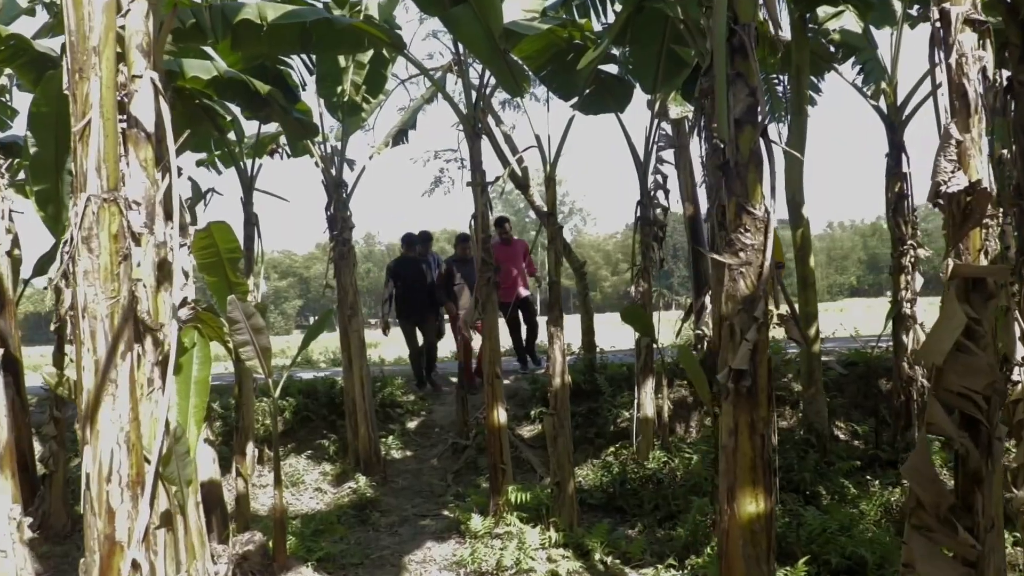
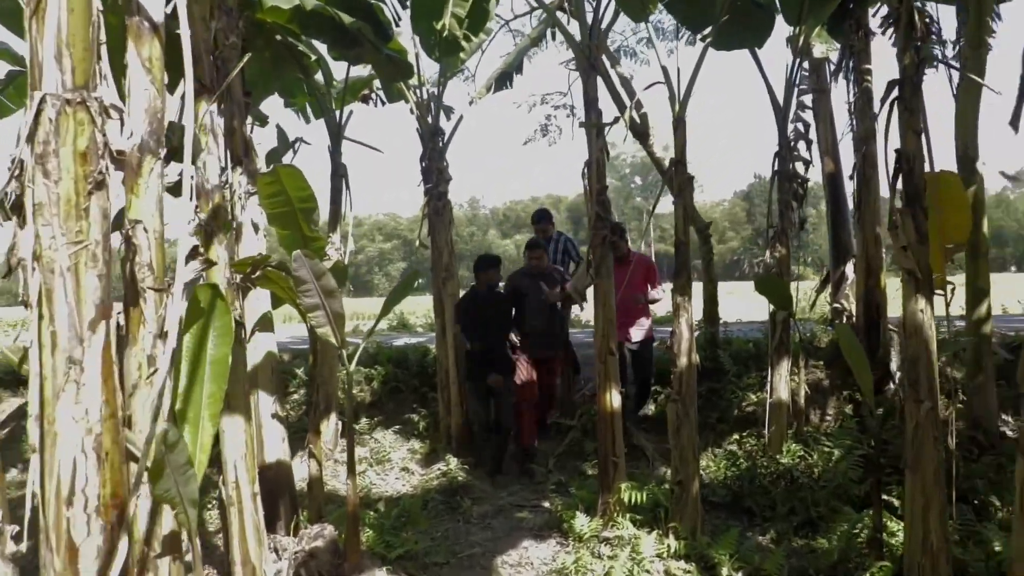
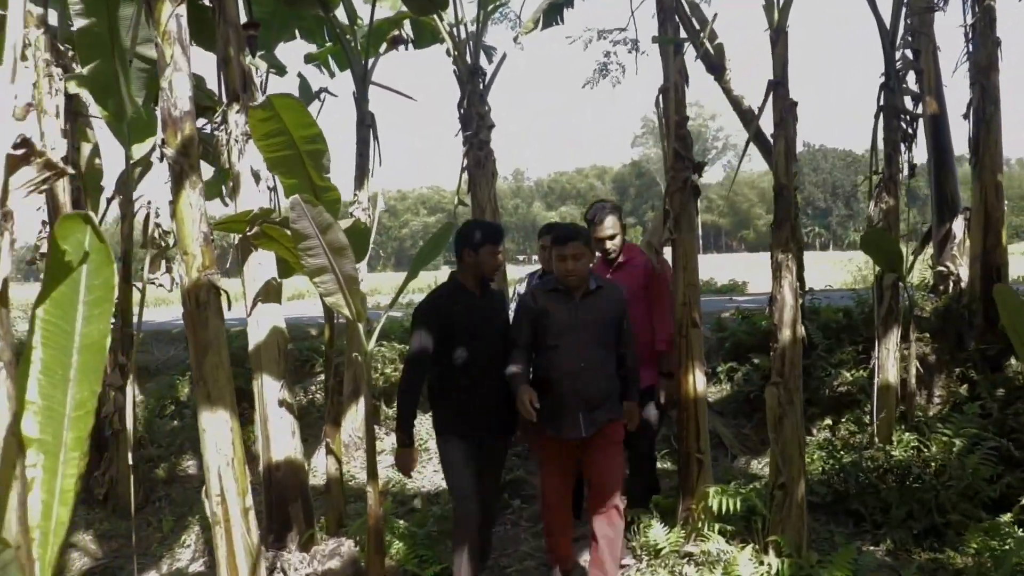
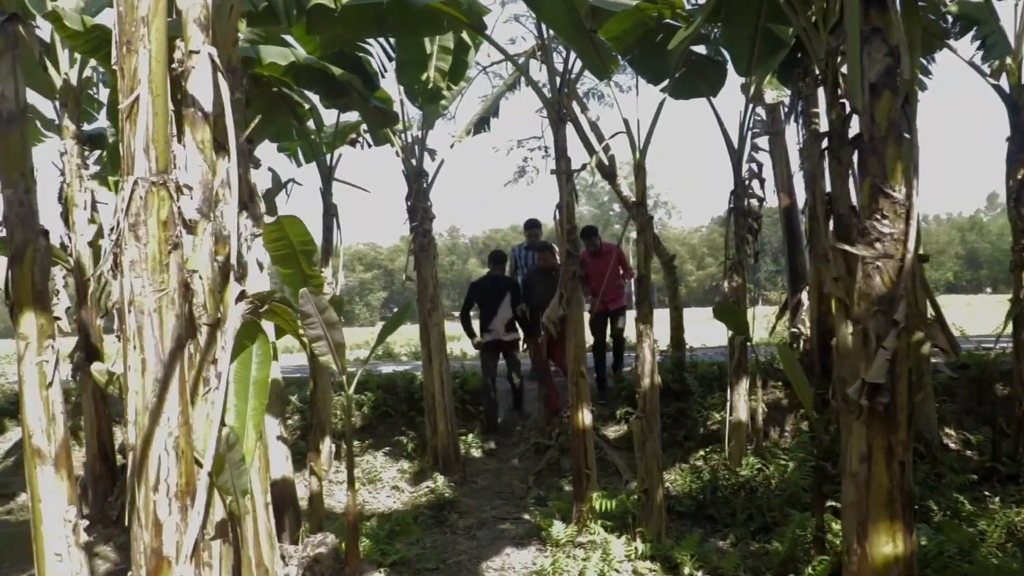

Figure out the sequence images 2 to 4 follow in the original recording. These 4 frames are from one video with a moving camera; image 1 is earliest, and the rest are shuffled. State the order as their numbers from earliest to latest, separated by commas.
4, 2, 3
